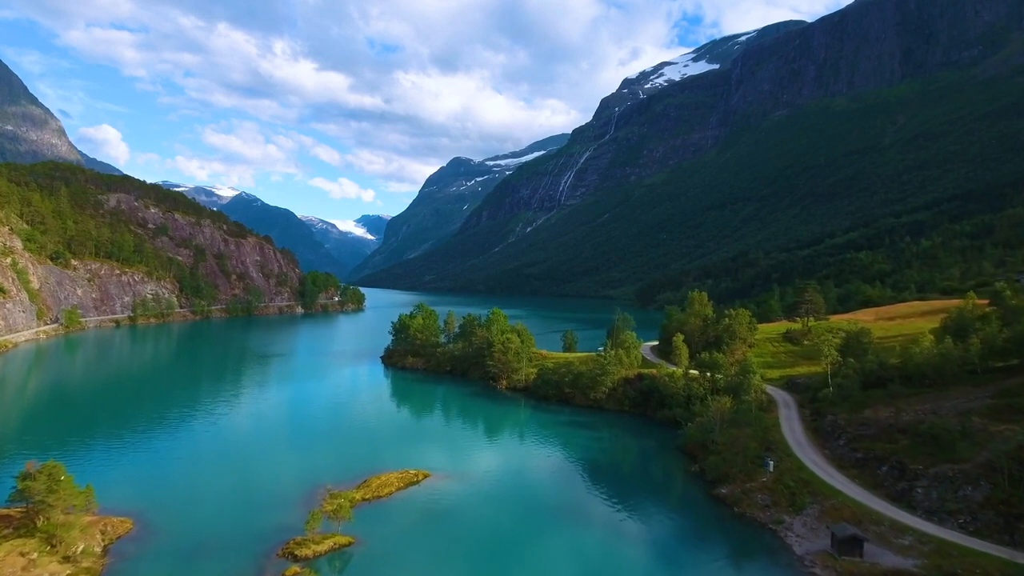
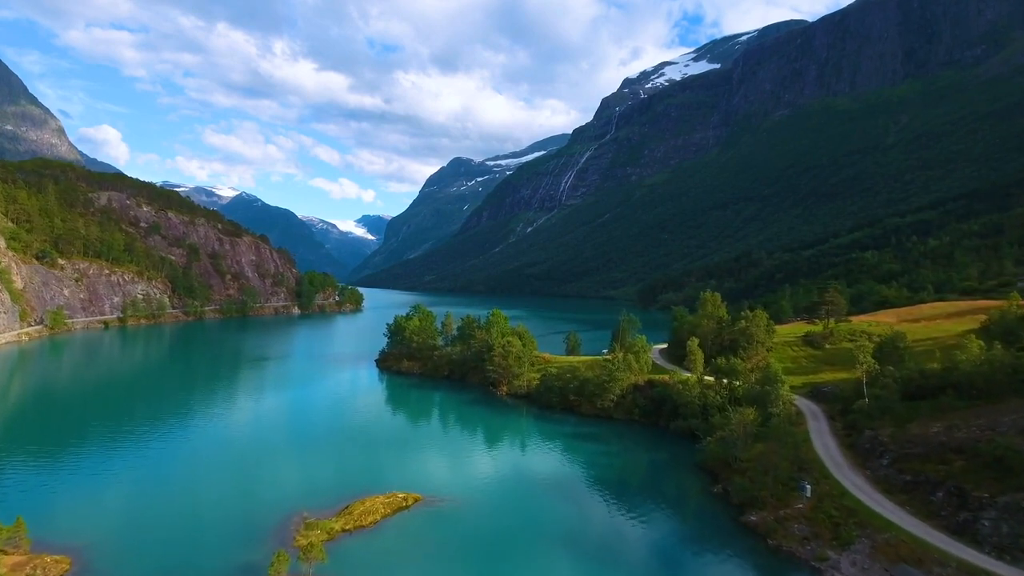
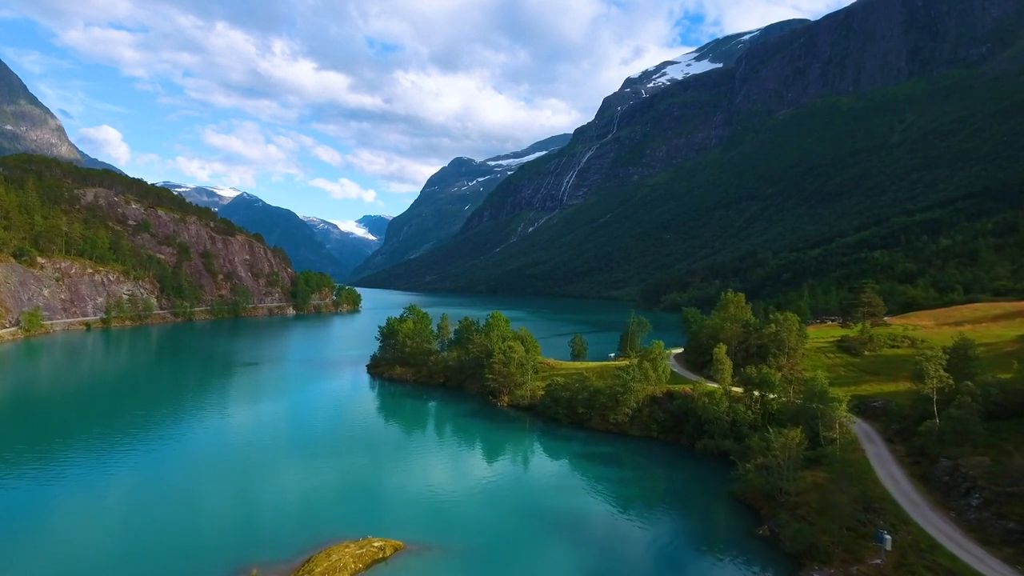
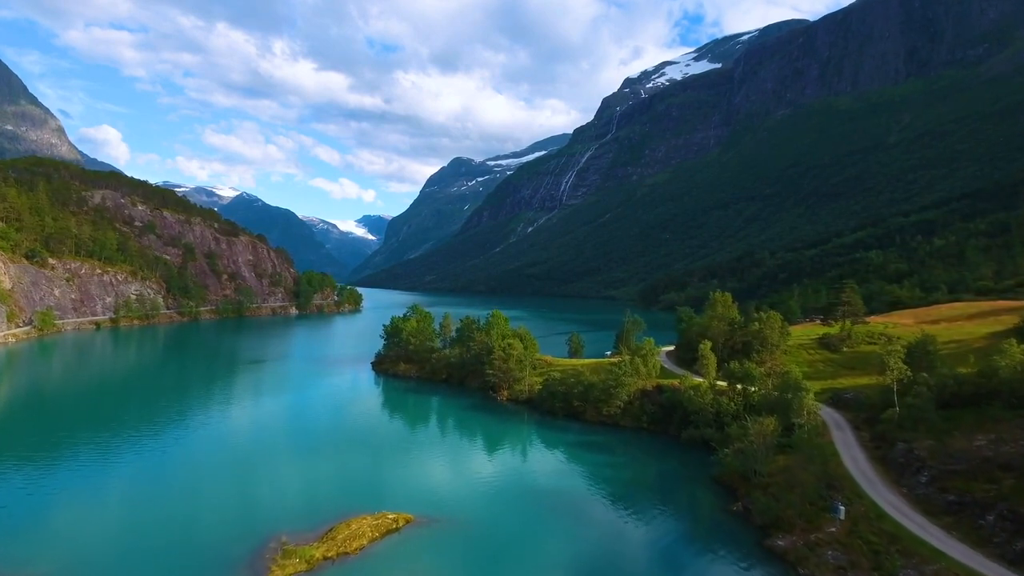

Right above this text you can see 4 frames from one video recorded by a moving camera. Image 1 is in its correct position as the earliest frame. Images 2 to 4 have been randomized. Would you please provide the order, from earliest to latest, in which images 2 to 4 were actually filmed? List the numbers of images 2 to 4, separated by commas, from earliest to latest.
2, 4, 3
